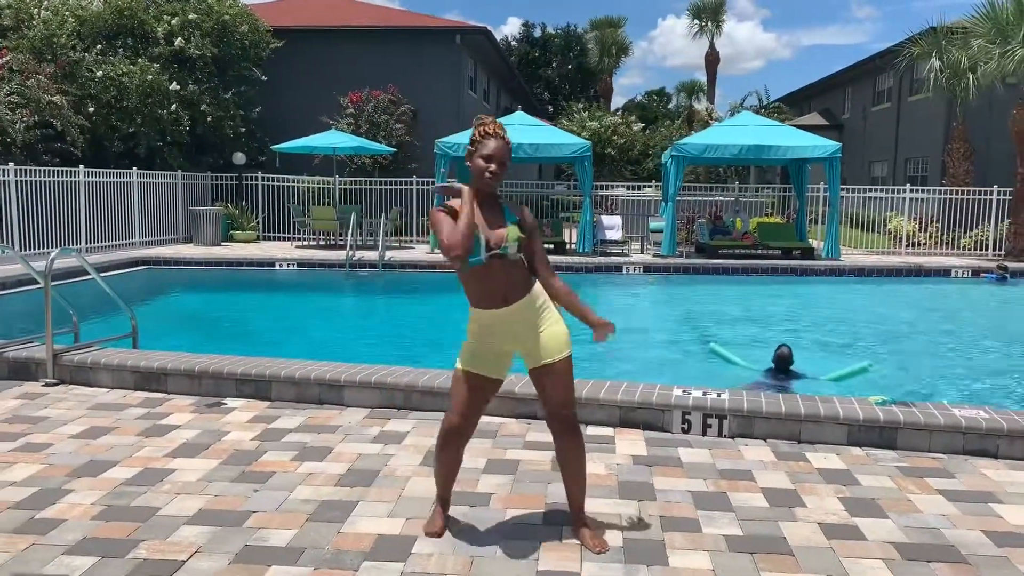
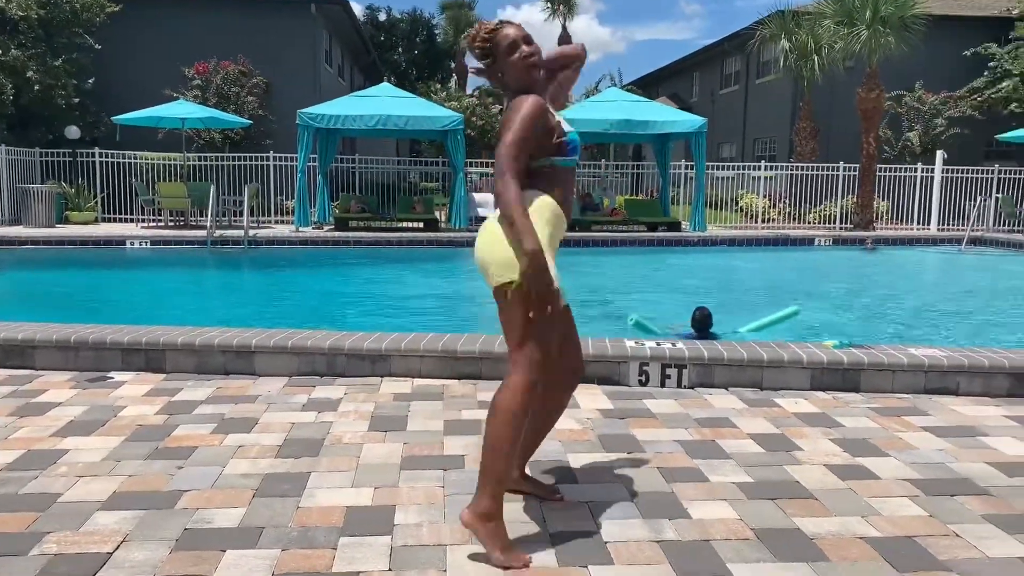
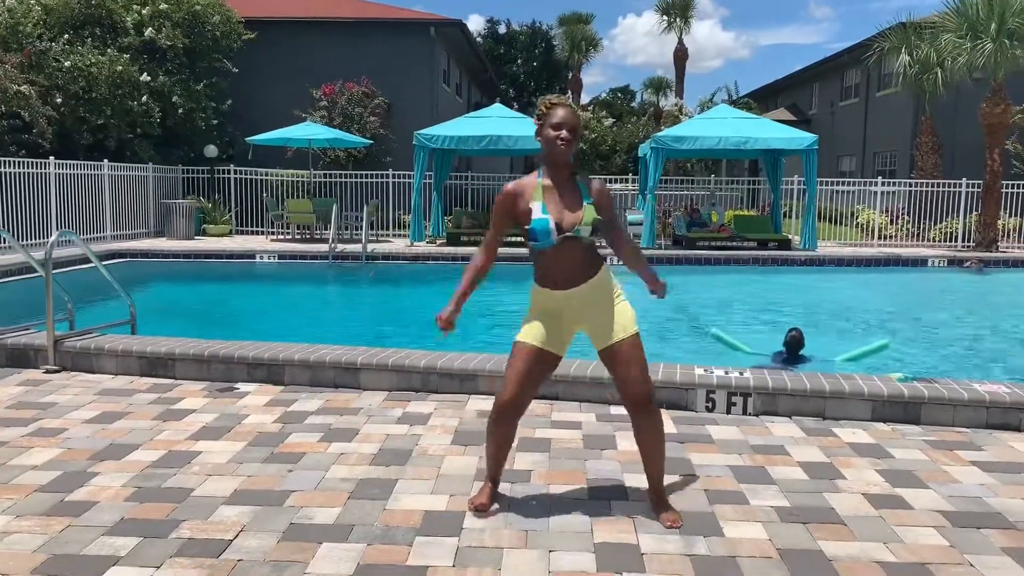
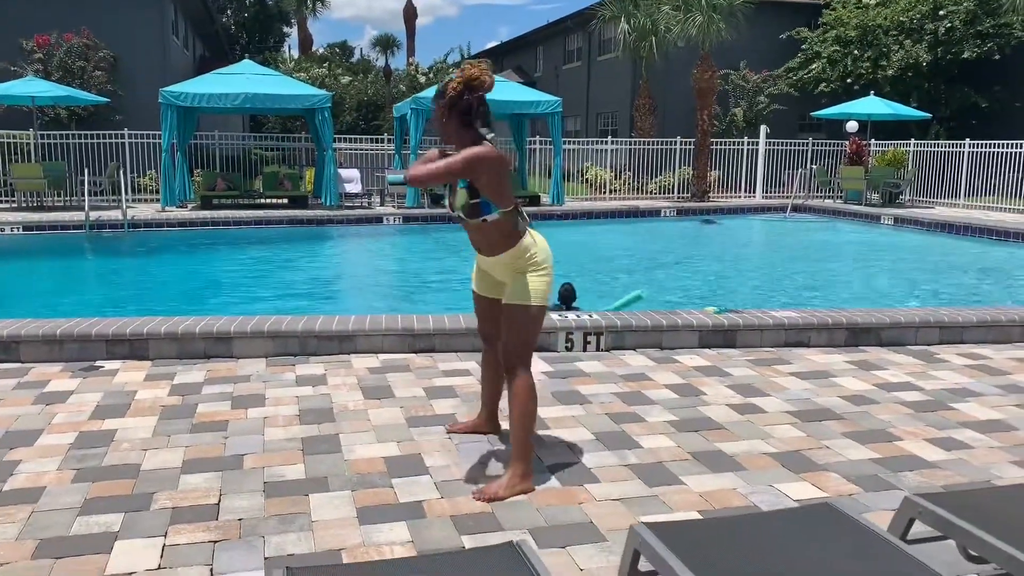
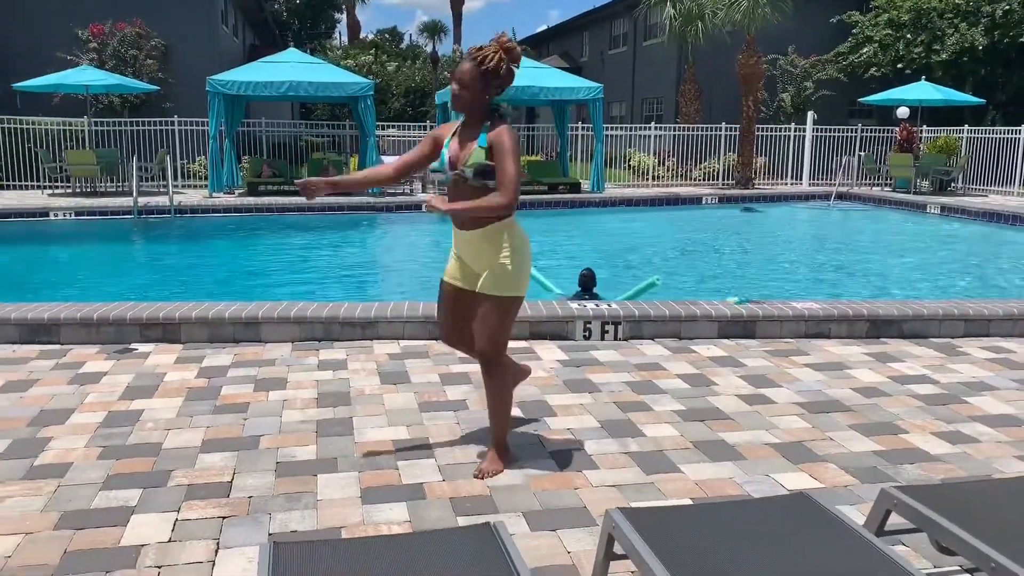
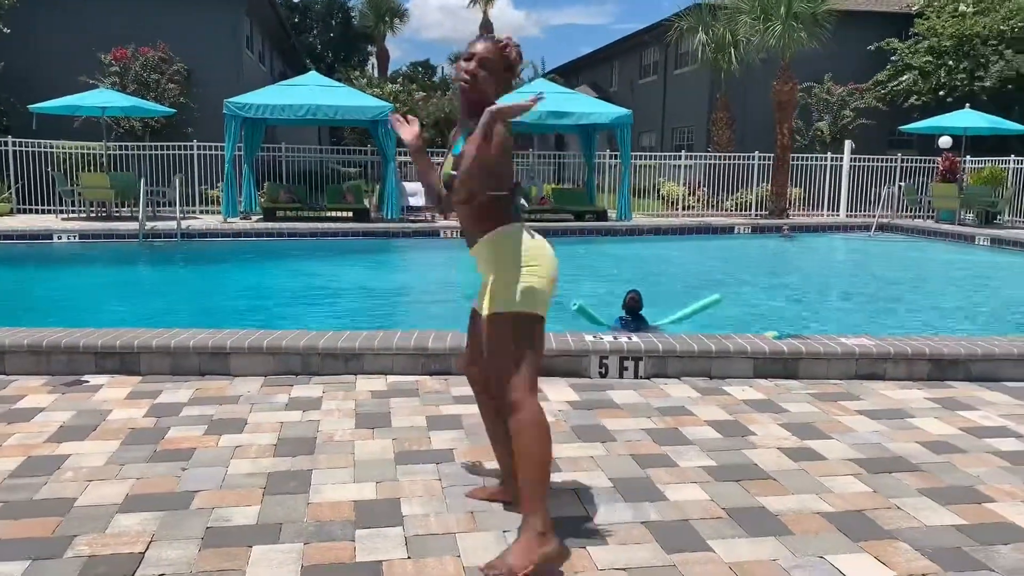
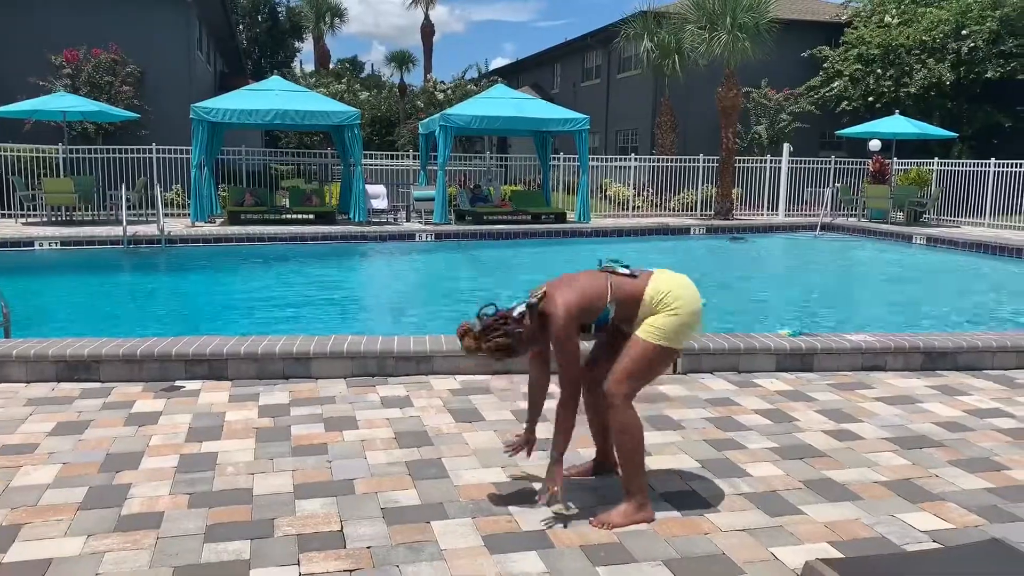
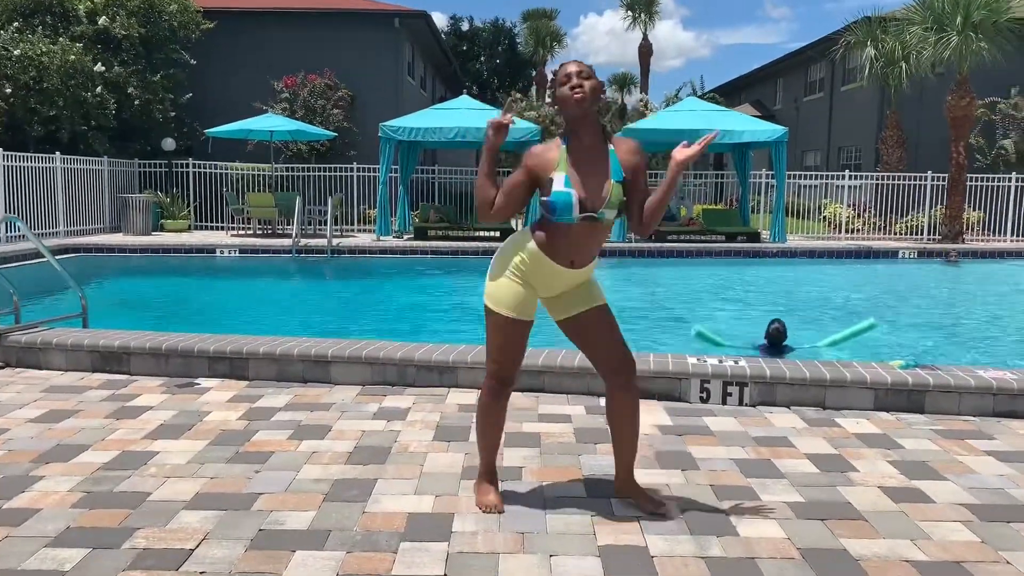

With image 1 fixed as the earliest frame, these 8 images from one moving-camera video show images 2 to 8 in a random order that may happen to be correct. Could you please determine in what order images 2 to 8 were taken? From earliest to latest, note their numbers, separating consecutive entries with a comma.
3, 8, 2, 6, 7, 4, 5
